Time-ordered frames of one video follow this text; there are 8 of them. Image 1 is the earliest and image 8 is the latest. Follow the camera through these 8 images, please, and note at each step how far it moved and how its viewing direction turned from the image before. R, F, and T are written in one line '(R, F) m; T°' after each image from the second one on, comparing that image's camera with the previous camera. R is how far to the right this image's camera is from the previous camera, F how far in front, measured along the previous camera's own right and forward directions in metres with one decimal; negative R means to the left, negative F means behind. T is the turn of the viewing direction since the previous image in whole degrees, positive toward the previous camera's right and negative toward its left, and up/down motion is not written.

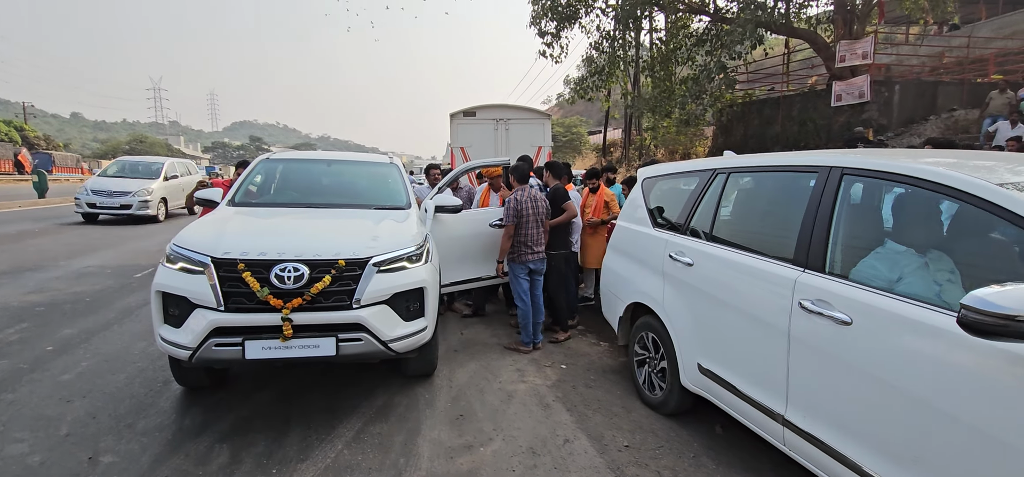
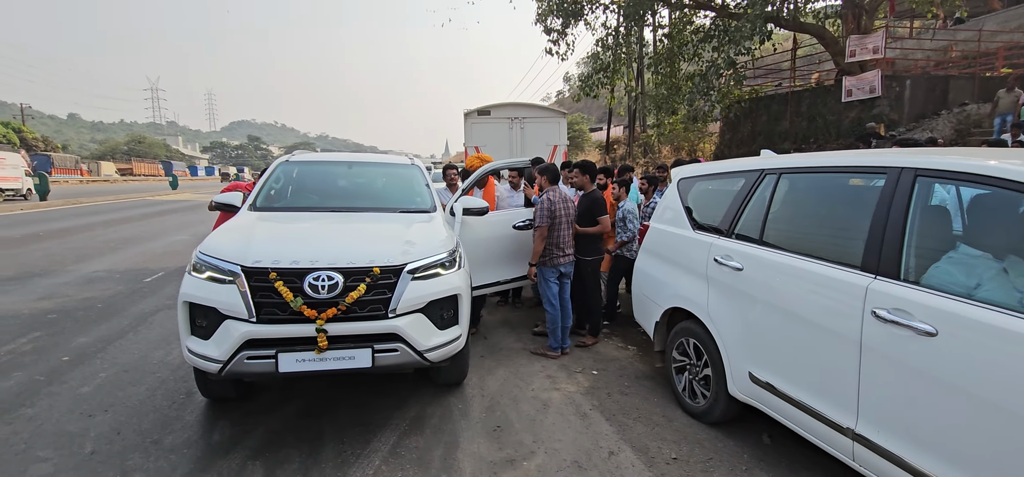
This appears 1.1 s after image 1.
(-0.2, +0.1) m; 0°
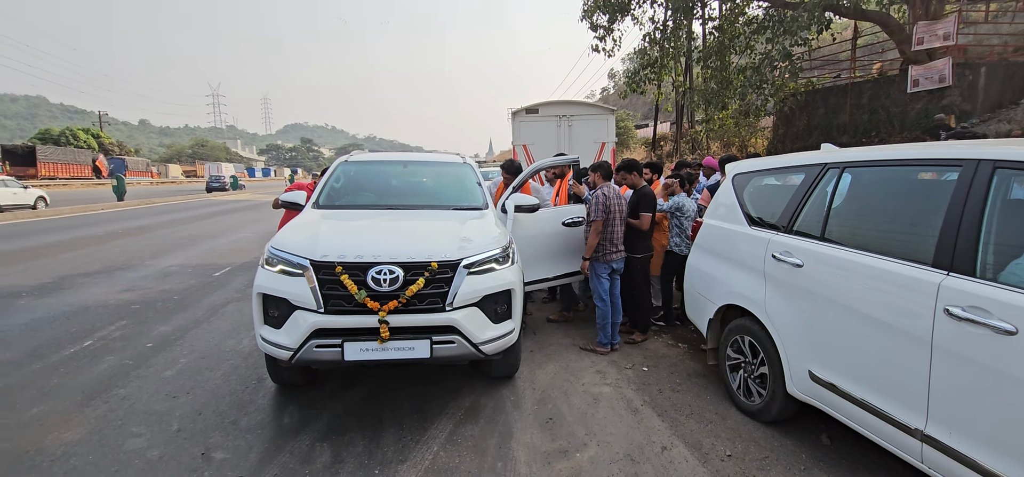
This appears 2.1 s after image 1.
(-0.1, -0.1) m; -5°
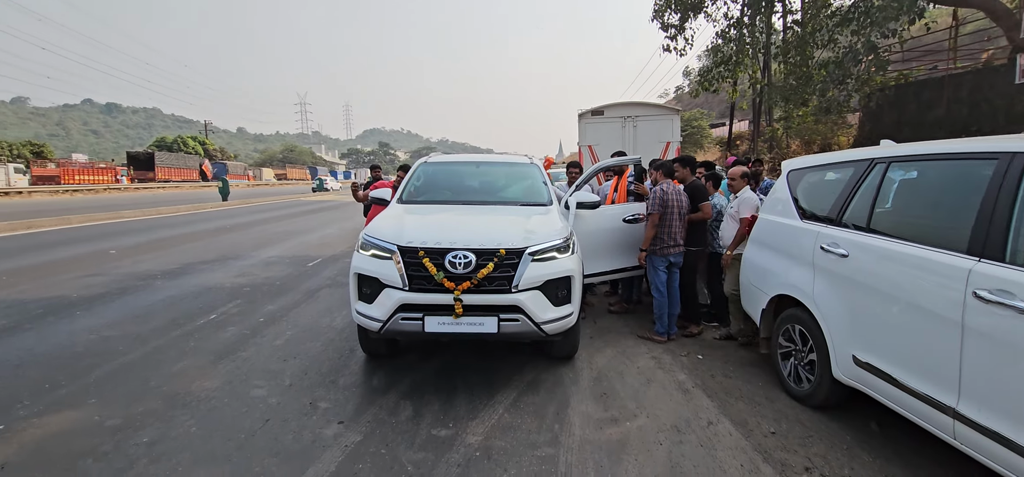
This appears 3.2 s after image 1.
(+0.1, -0.4) m; -8°
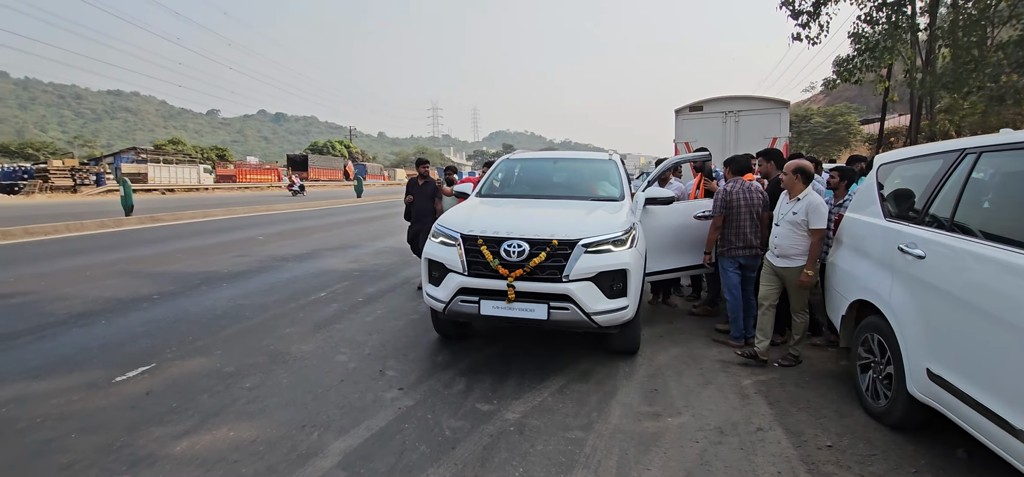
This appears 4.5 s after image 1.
(+0.5, -0.1) m; -13°
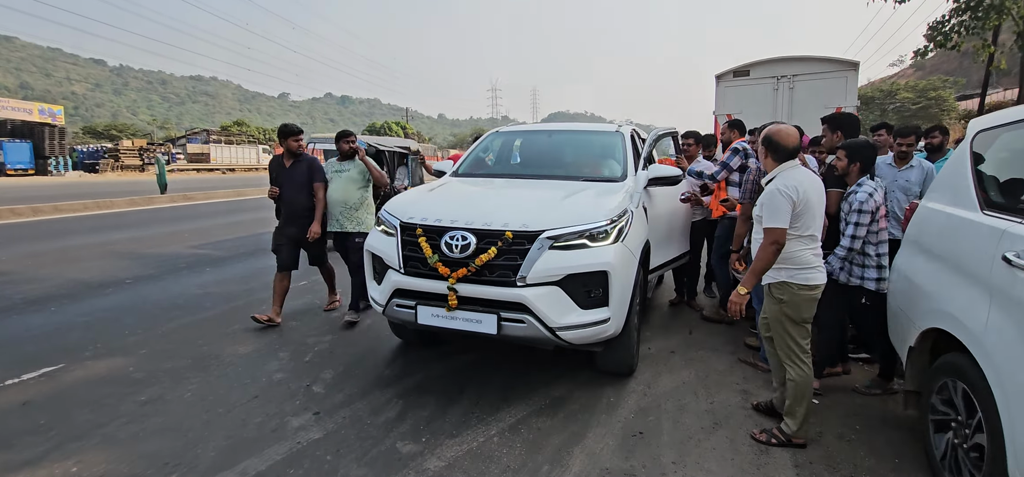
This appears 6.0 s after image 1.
(+0.6, +0.9) m; -6°
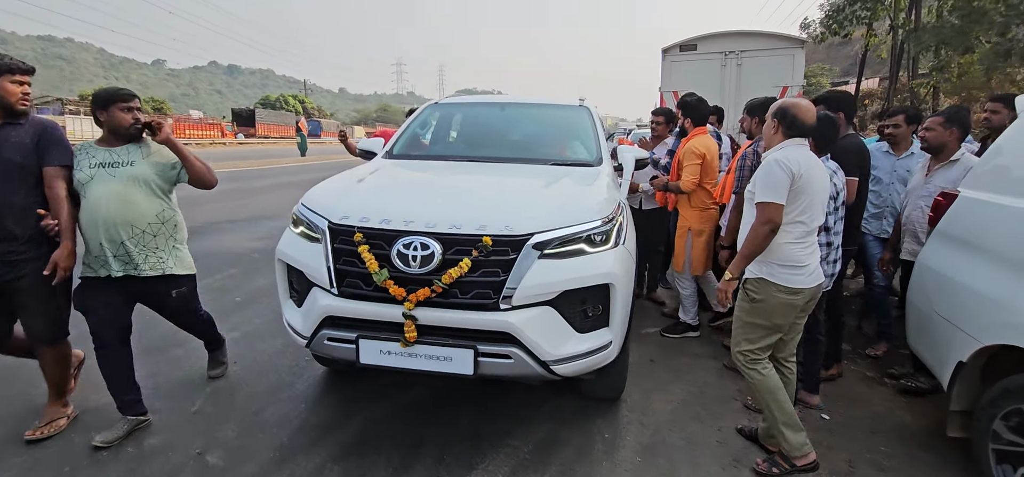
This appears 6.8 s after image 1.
(-0.3, +0.7) m; +10°
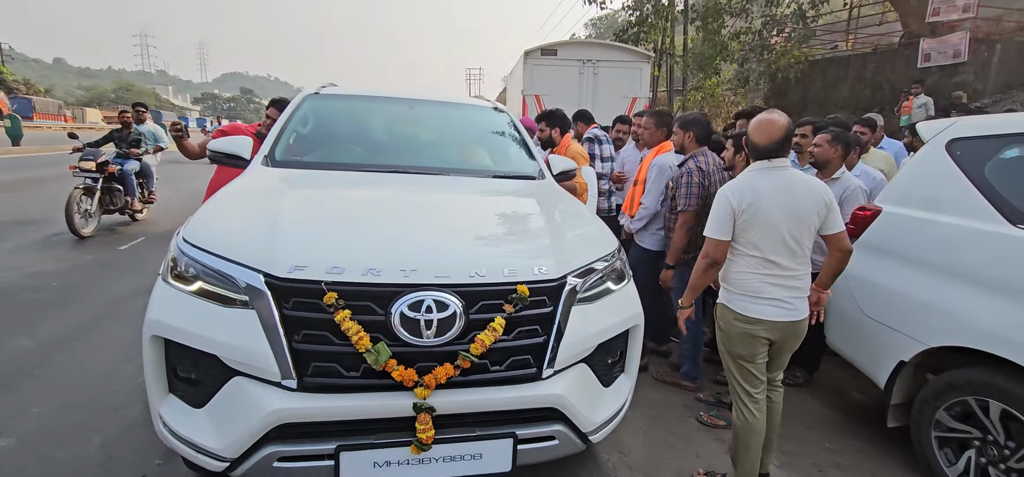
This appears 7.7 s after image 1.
(-0.7, +0.6) m; +23°
